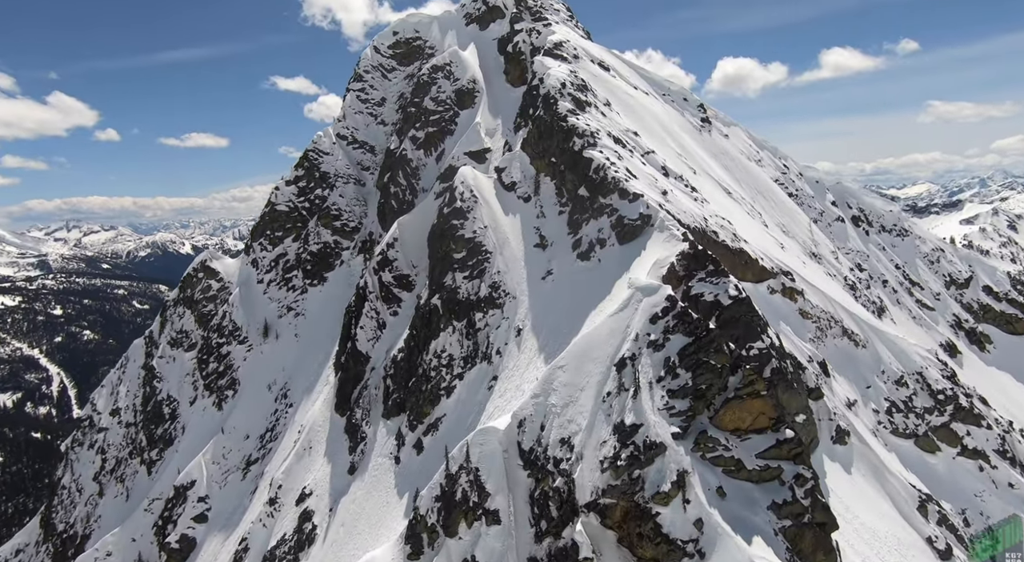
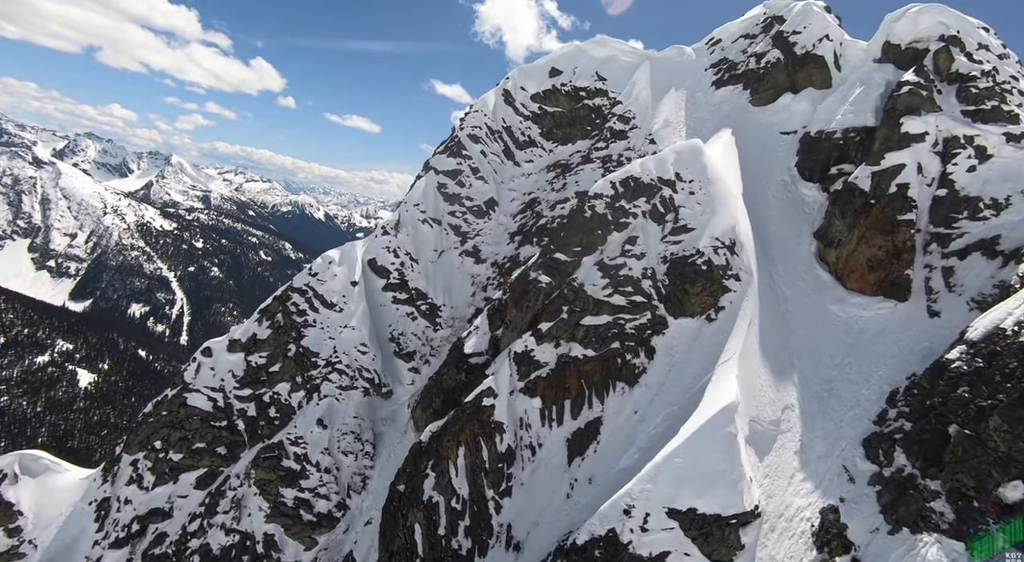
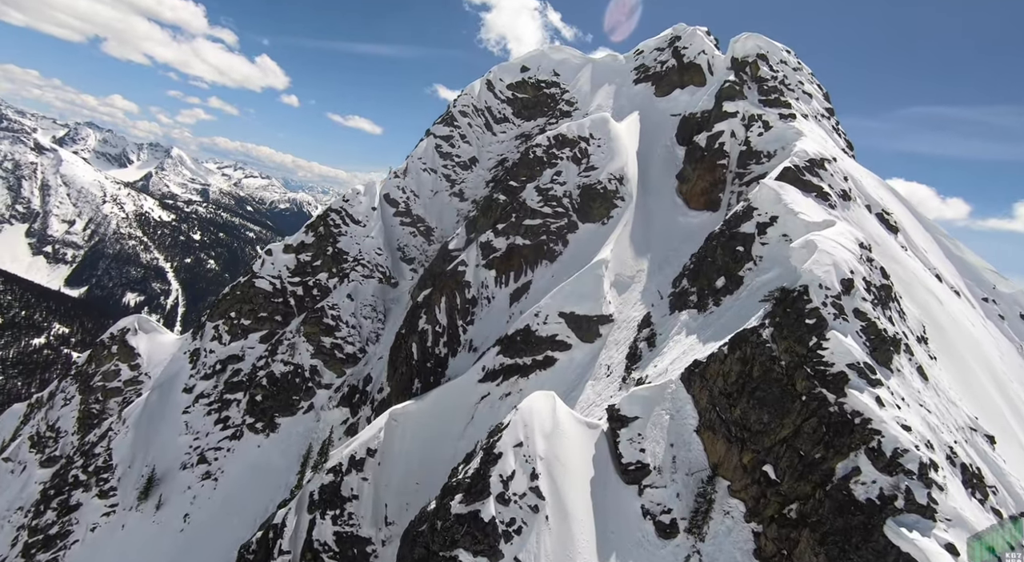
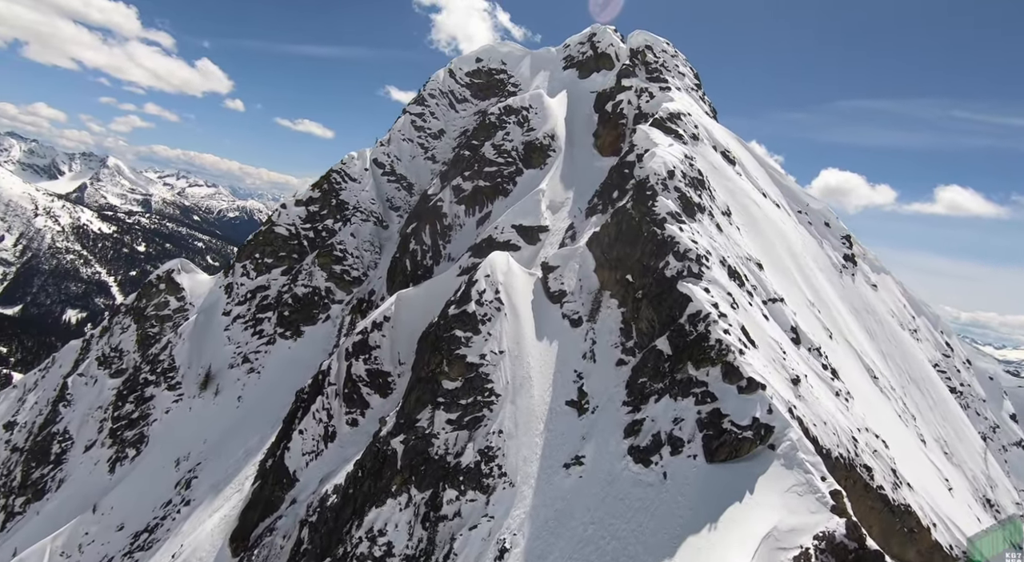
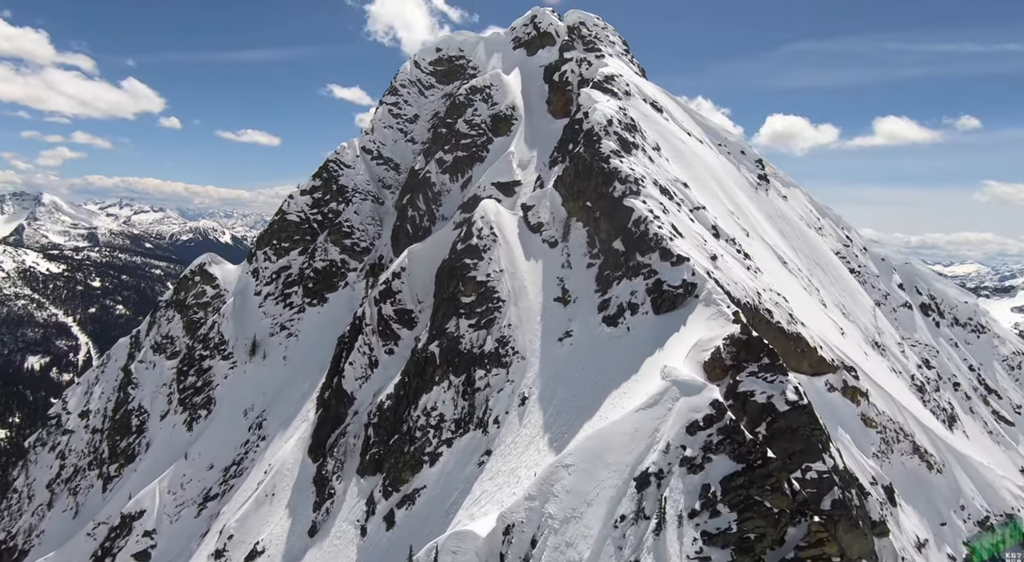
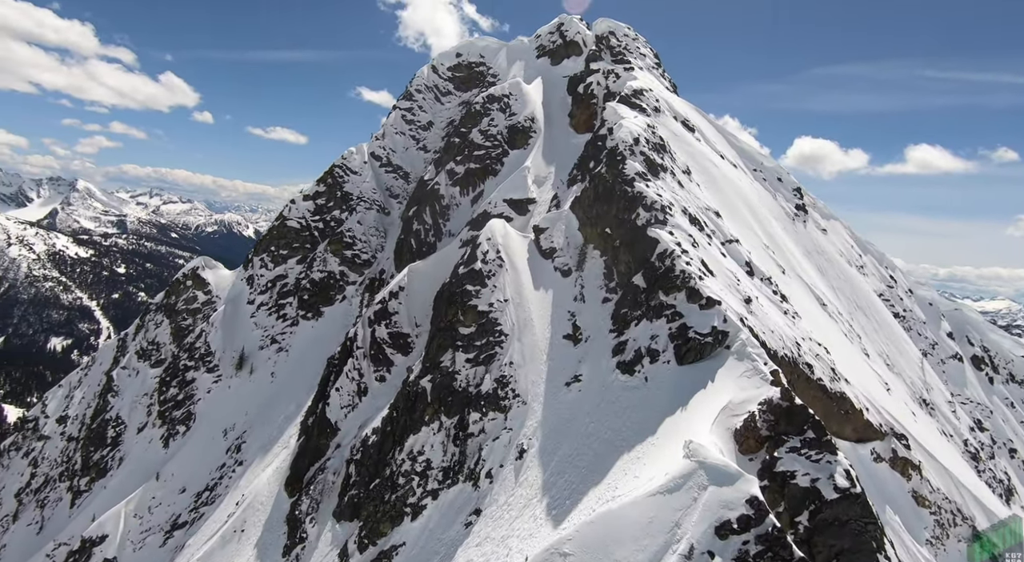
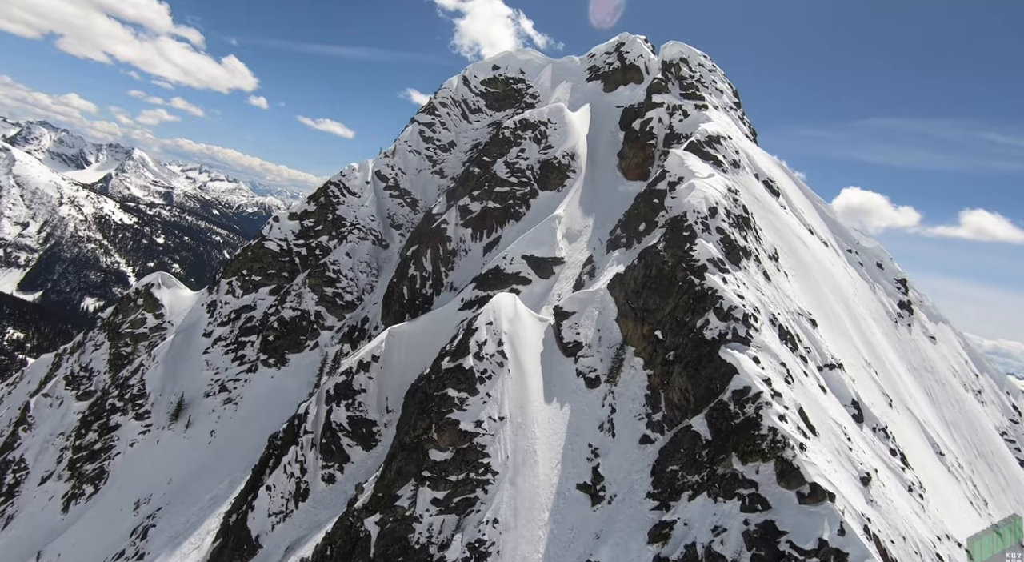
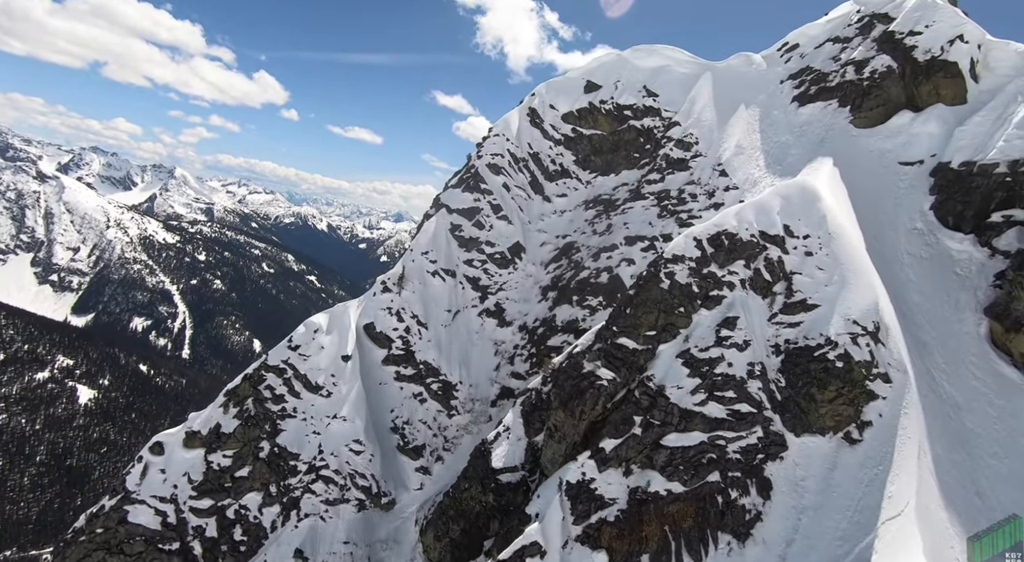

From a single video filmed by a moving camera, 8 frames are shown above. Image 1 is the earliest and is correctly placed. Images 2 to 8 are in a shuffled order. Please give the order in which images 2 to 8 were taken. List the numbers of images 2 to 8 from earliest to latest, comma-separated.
5, 6, 4, 7, 3, 2, 8
